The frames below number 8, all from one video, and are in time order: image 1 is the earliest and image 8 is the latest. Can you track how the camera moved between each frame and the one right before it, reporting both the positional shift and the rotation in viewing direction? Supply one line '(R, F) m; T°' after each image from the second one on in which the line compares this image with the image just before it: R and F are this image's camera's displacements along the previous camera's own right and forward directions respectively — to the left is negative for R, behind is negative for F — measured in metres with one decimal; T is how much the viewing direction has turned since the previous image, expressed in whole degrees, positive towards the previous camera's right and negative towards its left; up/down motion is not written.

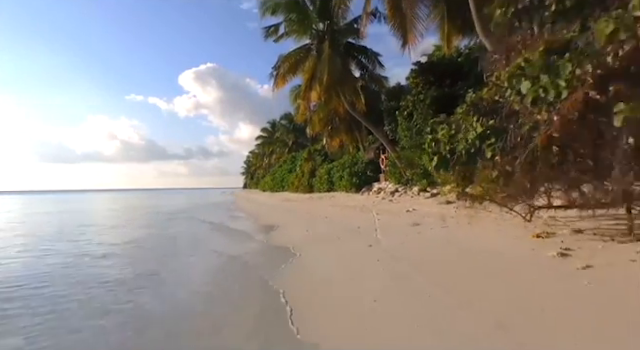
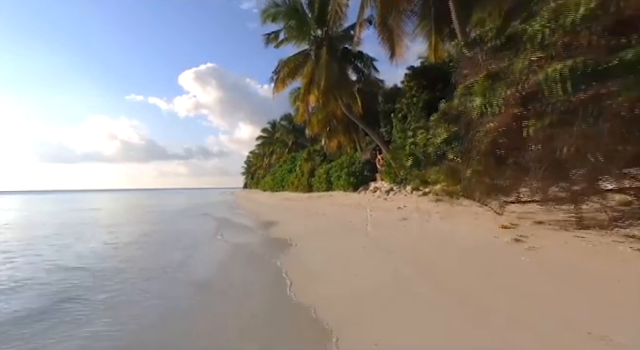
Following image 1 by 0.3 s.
(+0.1, -1.0) m; 0°
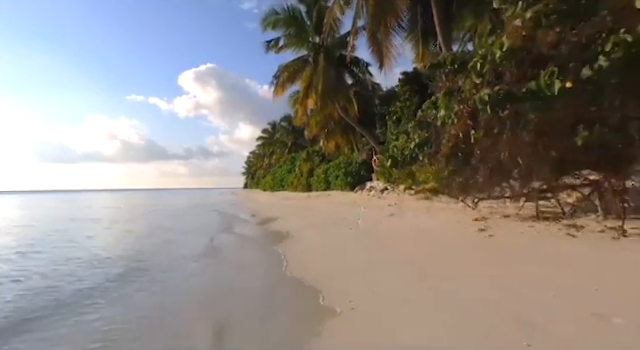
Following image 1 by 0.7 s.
(+0.2, -1.1) m; 0°
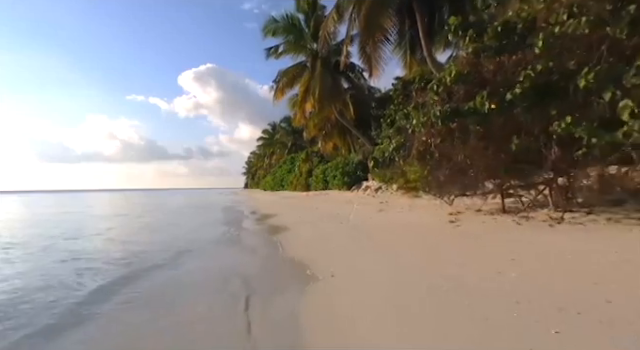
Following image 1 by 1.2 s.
(+0.2, -1.2) m; 0°
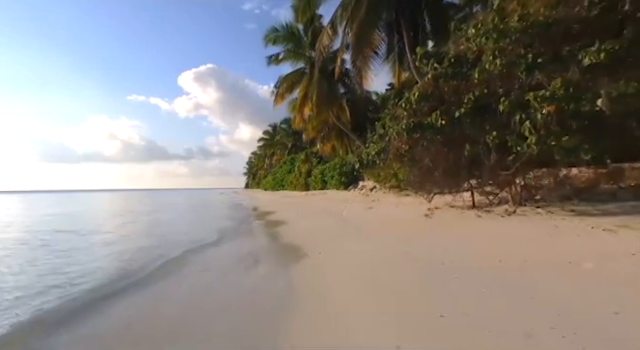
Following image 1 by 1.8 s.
(+0.2, -1.4) m; 0°
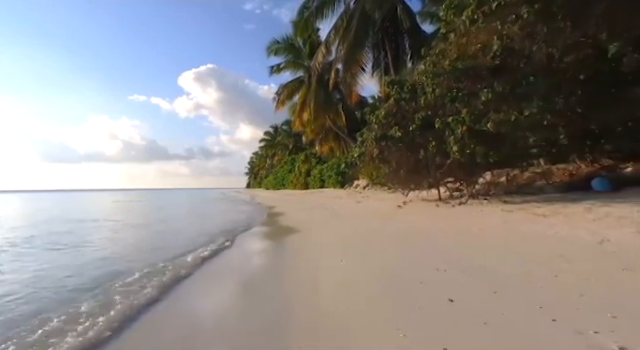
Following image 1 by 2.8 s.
(+0.3, -2.3) m; 0°
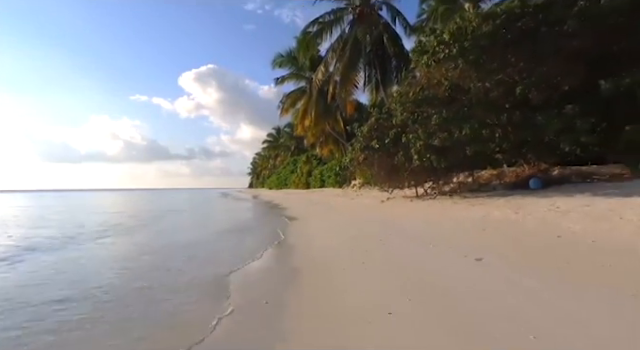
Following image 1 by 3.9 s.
(+0.1, -2.7) m; 0°
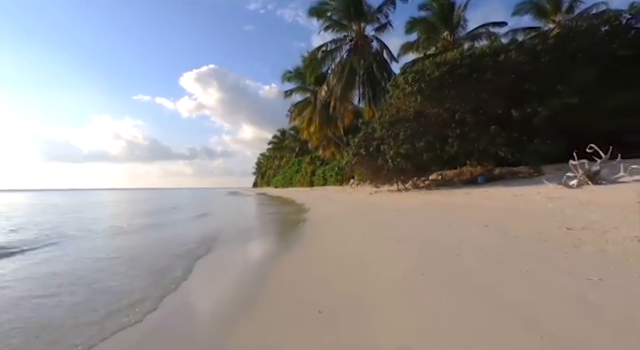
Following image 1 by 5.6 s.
(-0.1, -4.4) m; 0°
